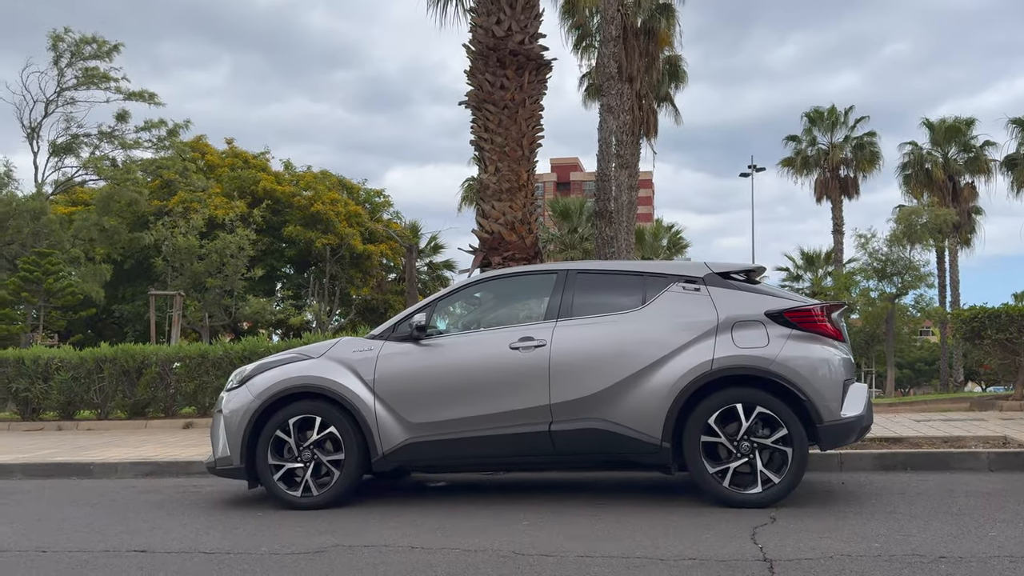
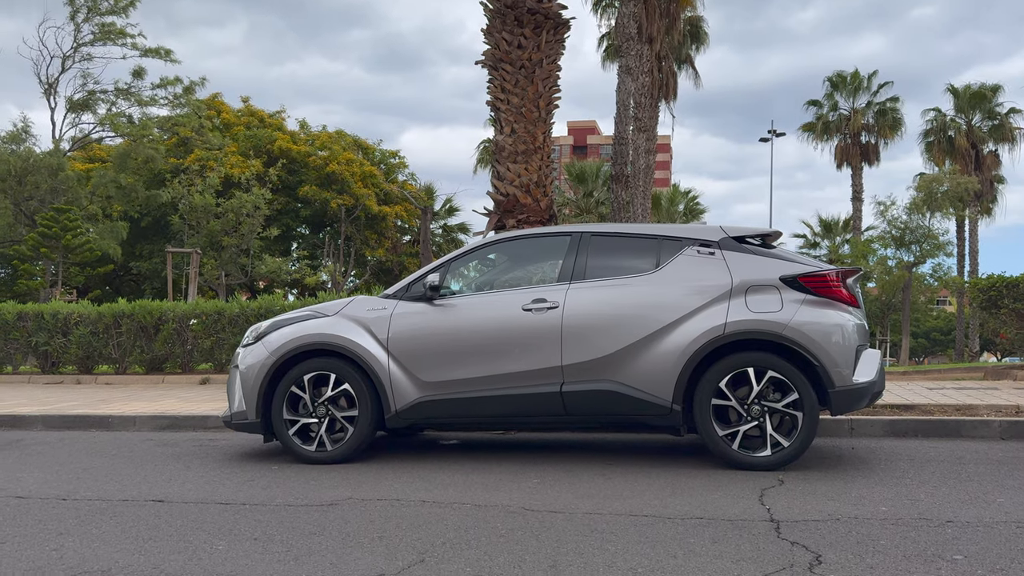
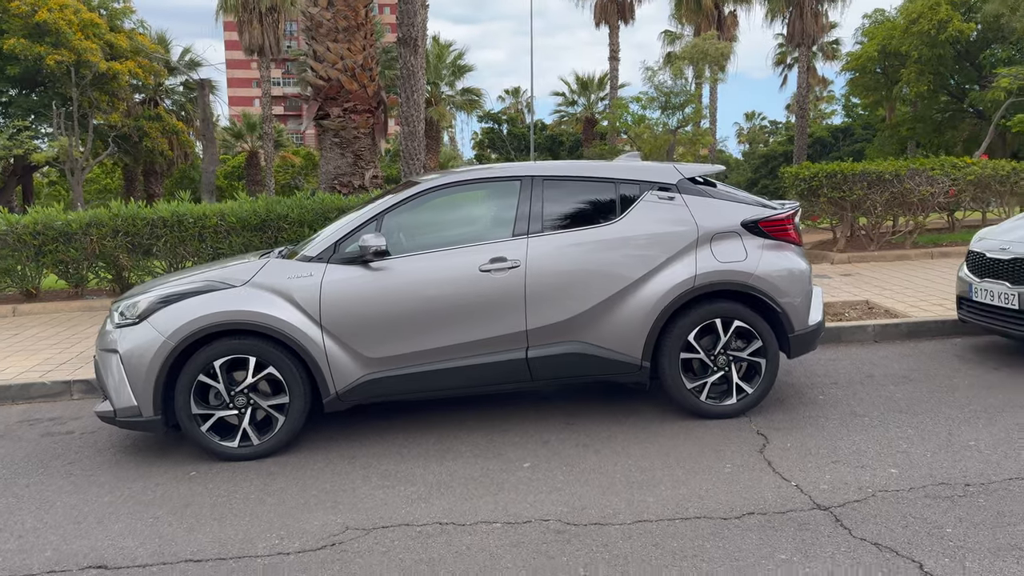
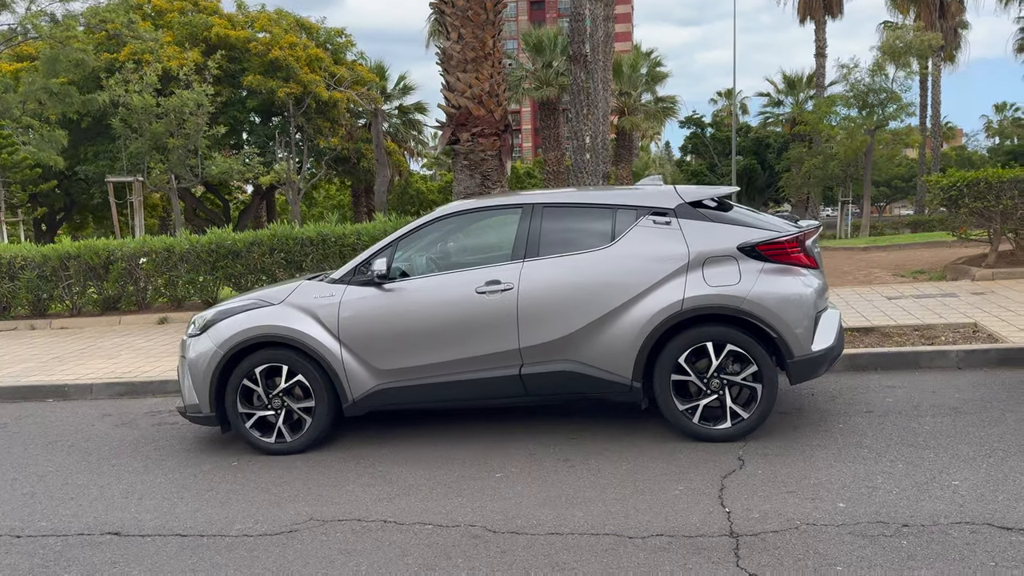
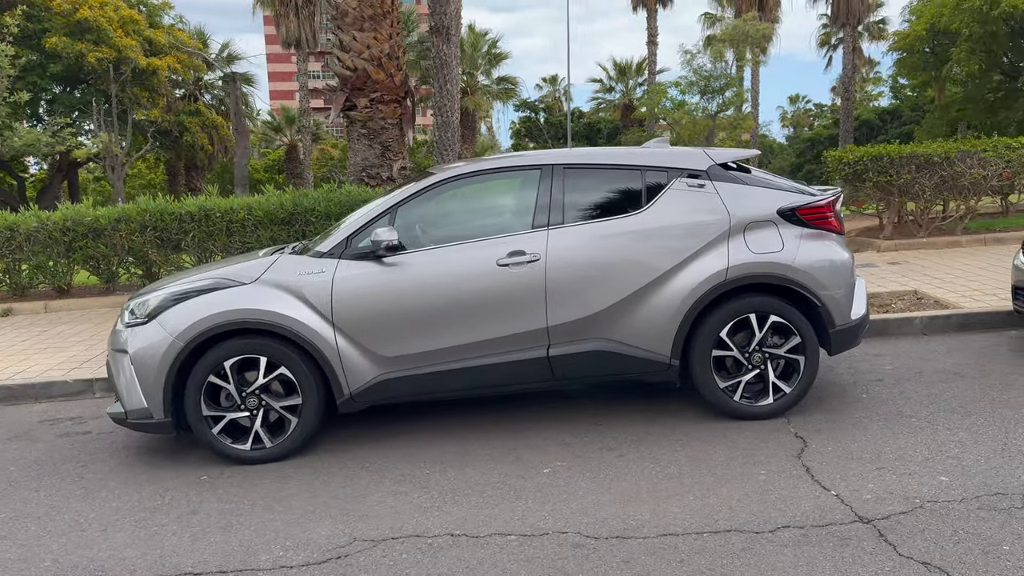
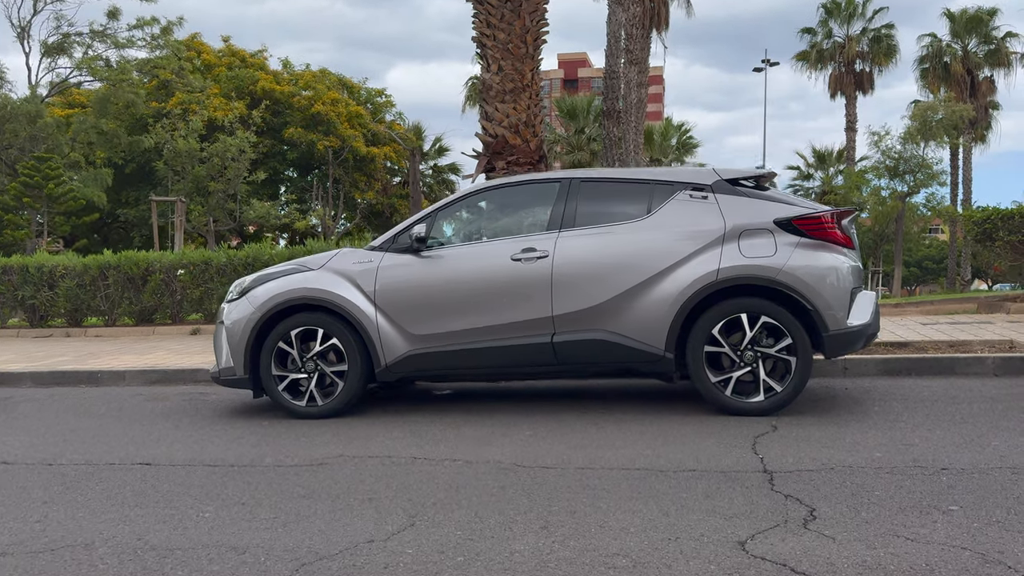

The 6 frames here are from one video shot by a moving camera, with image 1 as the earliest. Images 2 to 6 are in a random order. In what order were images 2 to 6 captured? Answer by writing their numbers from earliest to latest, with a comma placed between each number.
2, 6, 4, 5, 3
